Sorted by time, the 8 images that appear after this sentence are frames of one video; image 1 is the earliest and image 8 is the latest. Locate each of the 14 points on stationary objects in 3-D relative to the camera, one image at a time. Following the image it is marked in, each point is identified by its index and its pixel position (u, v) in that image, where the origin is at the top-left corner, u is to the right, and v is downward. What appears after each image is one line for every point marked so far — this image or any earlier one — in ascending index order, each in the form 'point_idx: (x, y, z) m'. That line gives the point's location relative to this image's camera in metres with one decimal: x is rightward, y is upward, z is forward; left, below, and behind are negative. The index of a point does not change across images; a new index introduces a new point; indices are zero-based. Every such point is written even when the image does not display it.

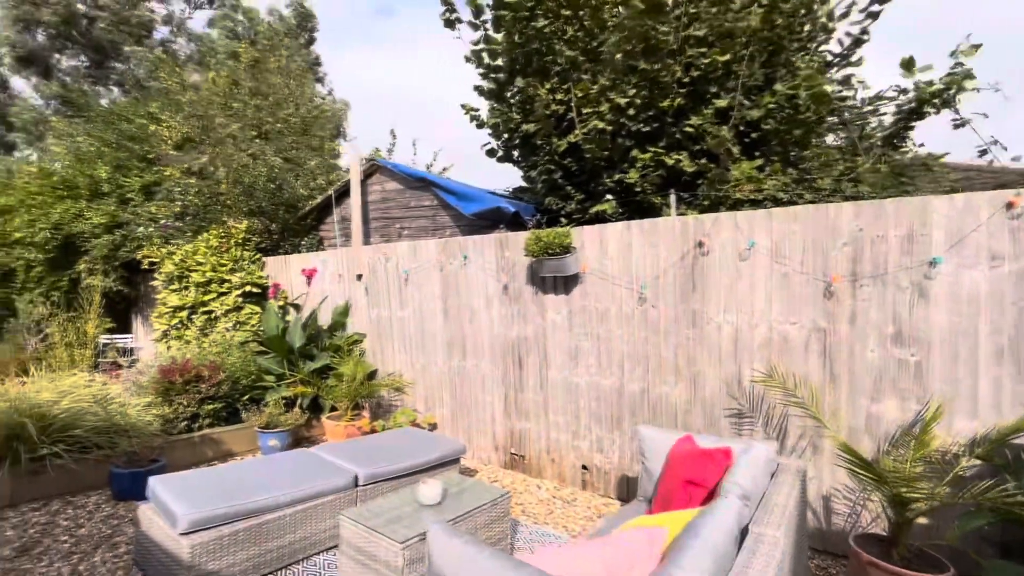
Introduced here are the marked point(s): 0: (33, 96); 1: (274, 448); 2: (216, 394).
0: (-12.2, +4.8, +12.2) m
1: (-2.1, -1.4, +4.2) m
2: (-2.7, -1.0, +4.4) m
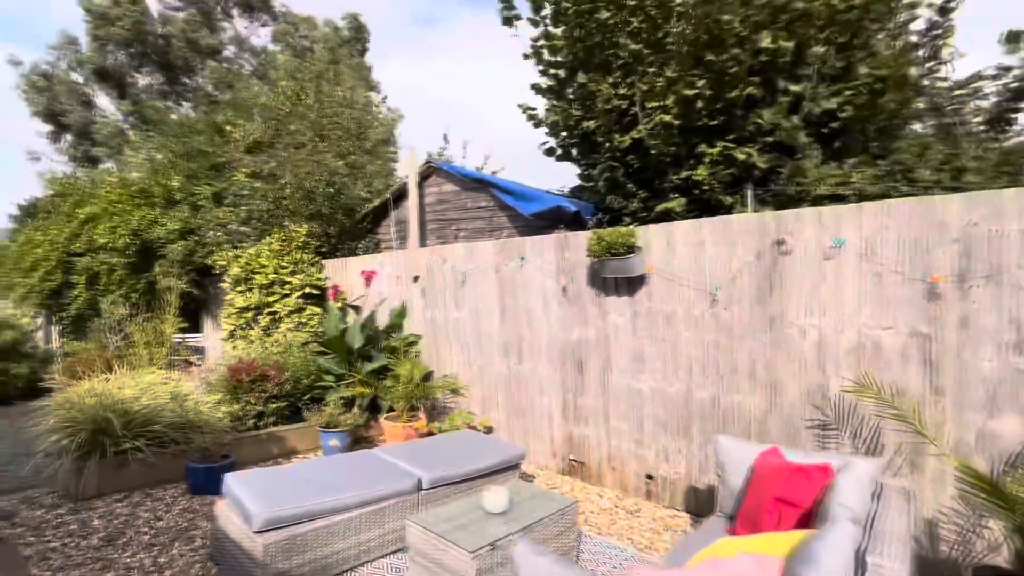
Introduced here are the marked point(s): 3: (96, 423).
0: (-10.9, +4.8, +13.2) m
1: (-1.6, -1.4, +4.3) m
2: (-2.2, -1.0, +4.5) m
3: (-2.9, -1.0, +3.4) m
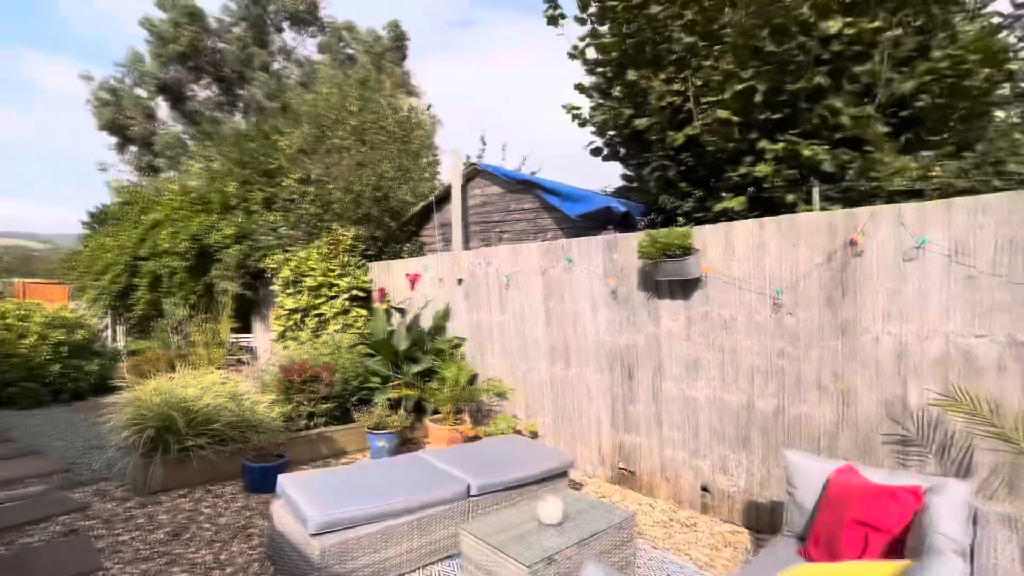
0: (-9.8, +4.7, +13.9) m
1: (-1.2, -1.4, +4.3) m
2: (-1.7, -1.0, +4.6) m
3: (-2.6, -1.0, +3.5) m
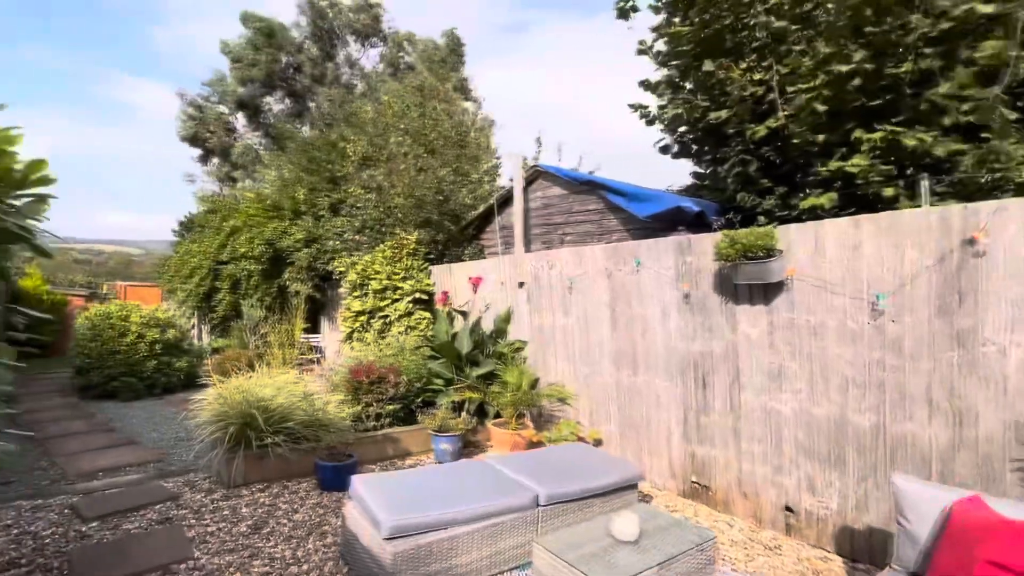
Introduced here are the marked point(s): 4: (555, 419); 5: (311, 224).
0: (-8.1, +4.6, +14.9) m
1: (-0.6, -1.5, +4.3) m
2: (-1.1, -1.1, +4.7) m
3: (-2.1, -1.0, +3.7) m
4: (+0.4, -1.3, +4.8) m
5: (-3.6, +1.1, +8.5) m
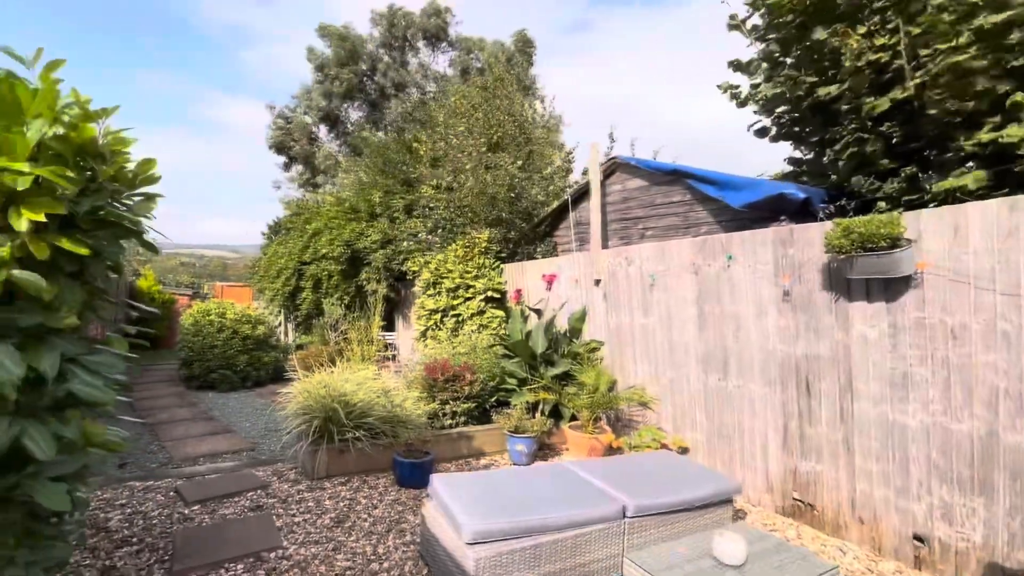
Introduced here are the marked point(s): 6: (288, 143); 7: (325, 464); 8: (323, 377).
0: (-5.9, +4.7, +15.7) m
1: (+0.1, -1.5, +4.2) m
2: (-0.4, -1.0, +4.7) m
3: (-1.5, -1.0, +3.8) m
4: (+1.1, -1.3, +4.5) m
5: (-2.3, +1.2, +8.8) m
6: (-7.4, +4.7, +15.8) m
7: (-1.5, -1.4, +3.7) m
8: (-1.6, -0.8, +4.2) m
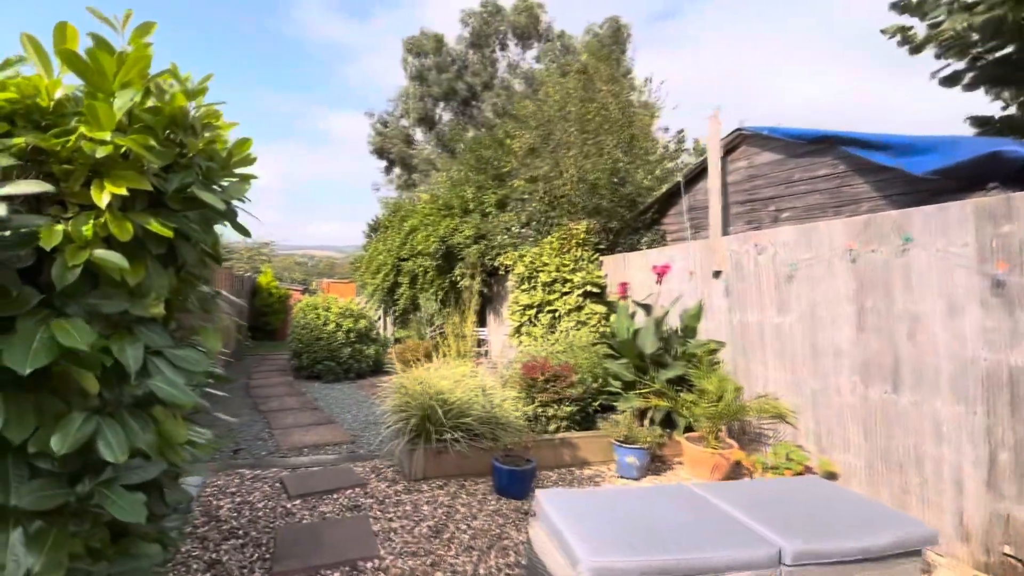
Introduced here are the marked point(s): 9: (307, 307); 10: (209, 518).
0: (-2.9, +4.8, +16.1) m
1: (+0.9, -1.4, +3.8) m
2: (+0.5, -1.0, +4.3) m
3: (-0.7, -0.9, +3.7) m
4: (+2.0, -1.2, +3.9) m
5: (-0.6, +1.2, +8.7) m
6: (-4.3, +4.9, +16.5) m
7: (-0.7, -1.3, +3.6) m
8: (-0.8, -0.7, +4.0) m
9: (-3.6, -0.3, +8.6) m
10: (-1.9, -1.4, +2.9) m
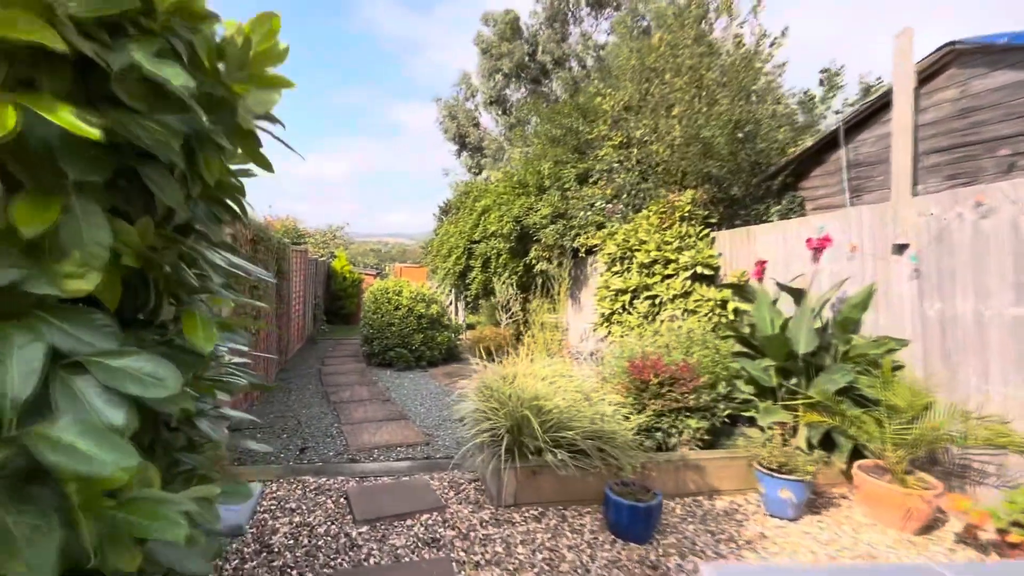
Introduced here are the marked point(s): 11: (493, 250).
0: (-0.5, +5.3, +15.4) m
1: (+1.6, -1.3, +2.8) m
2: (+1.3, -0.8, +3.4) m
3: (0.0, -0.8, +2.9) m
4: (+2.7, -1.1, +2.8) m
5: (+0.8, +1.5, +7.8) m
6: (-1.9, +5.4, +16.0) m
7: (0.0, -1.2, +2.9) m
8: (0.0, -0.6, +3.3) m
9: (-2.3, 0.0, +8.2) m
10: (-1.3, -1.3, +2.4) m
11: (-0.3, +0.7, +8.4) m
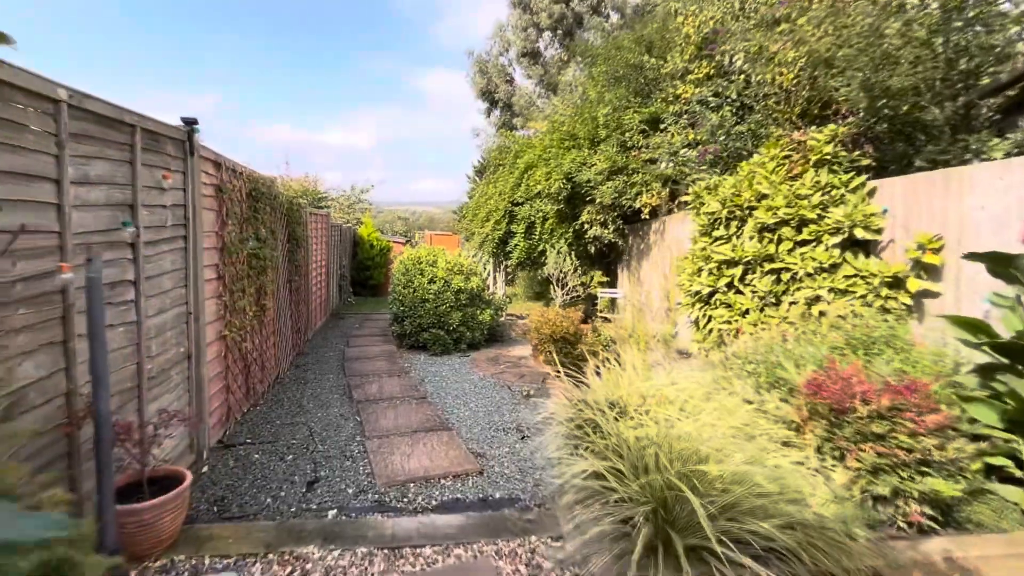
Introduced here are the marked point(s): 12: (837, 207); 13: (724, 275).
0: (+0.7, +6.2, +13.7) m
1: (+2.1, -1.2, +1.5) m
2: (+1.8, -0.7, +2.1) m
3: (+0.5, -0.7, +1.7) m
4: (+3.2, -1.0, +1.4) m
5: (+1.5, +1.9, +6.3) m
6: (-0.6, +6.3, +14.4) m
7: (+0.5, -1.1, +1.6) m
8: (+0.5, -0.5, +2.0) m
9: (-1.5, +0.4, +7.0) m
10: (-0.8, -1.2, +1.2) m
11: (+0.5, +1.1, +7.1) m
12: (+2.5, +0.6, +3.7) m
13: (+1.9, +0.1, +4.2) m
